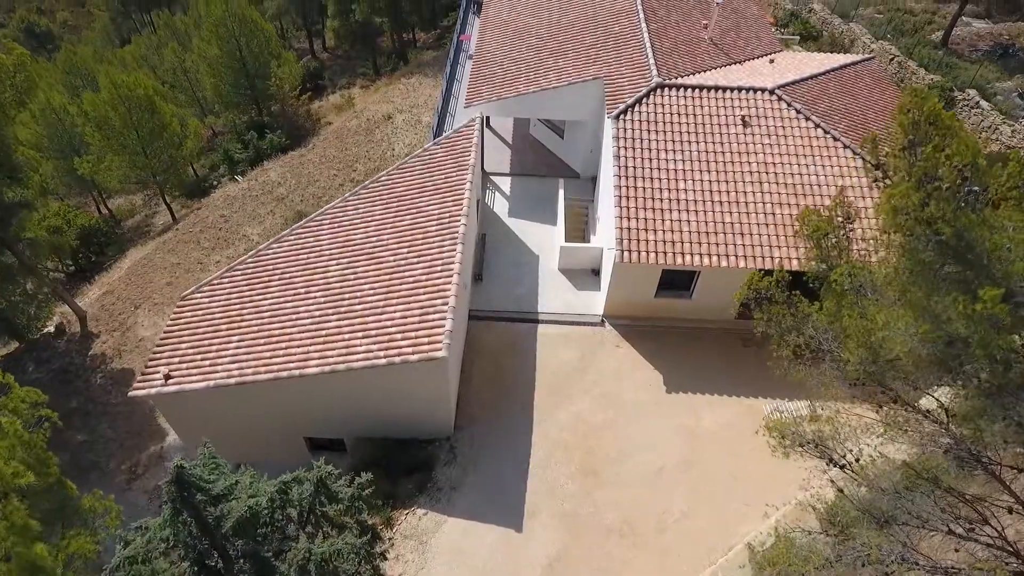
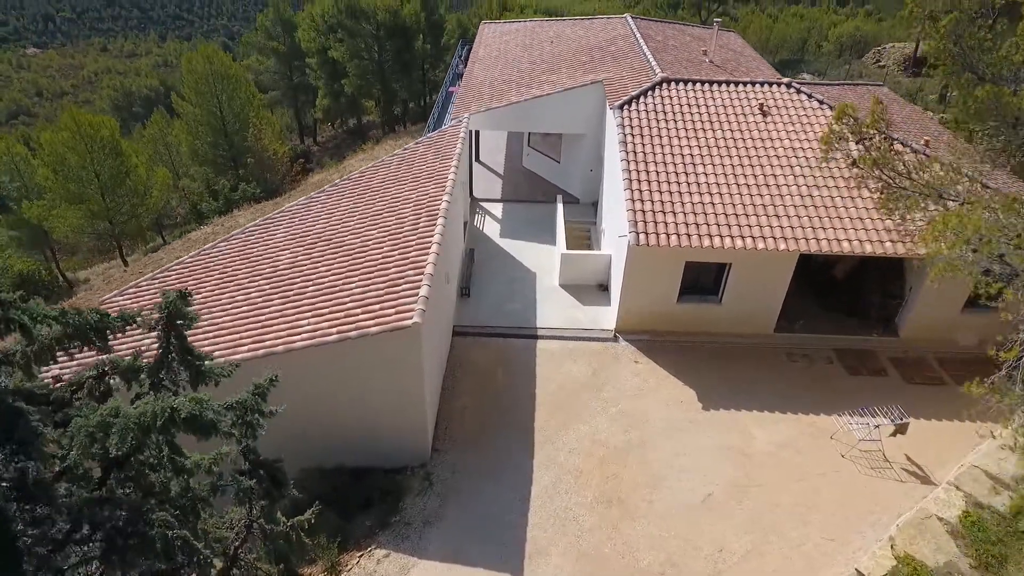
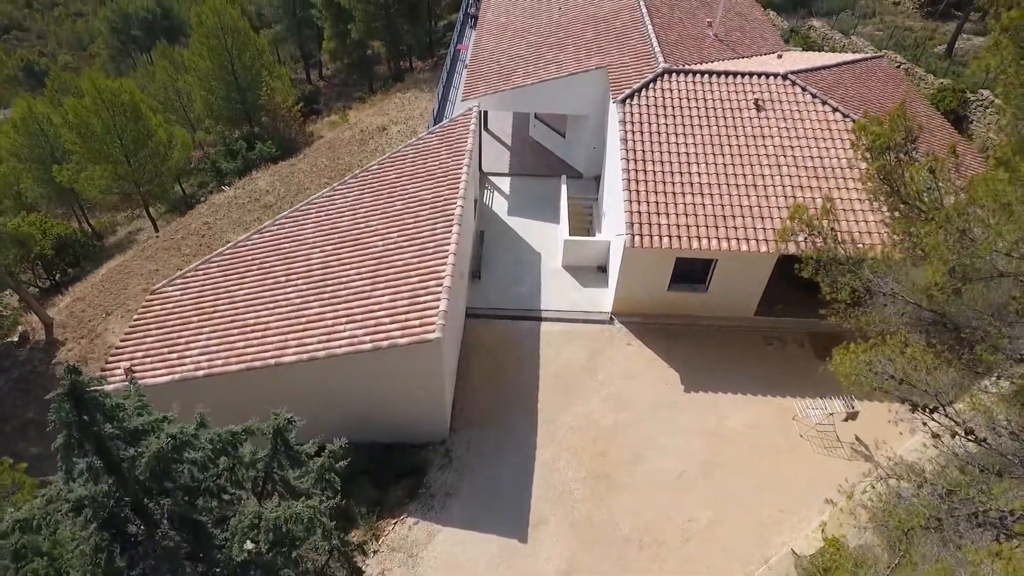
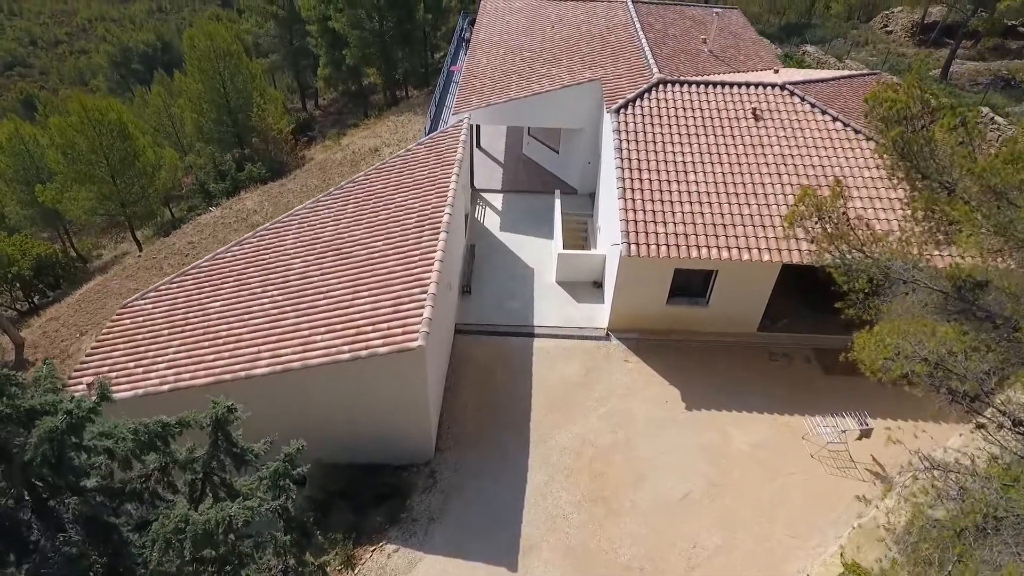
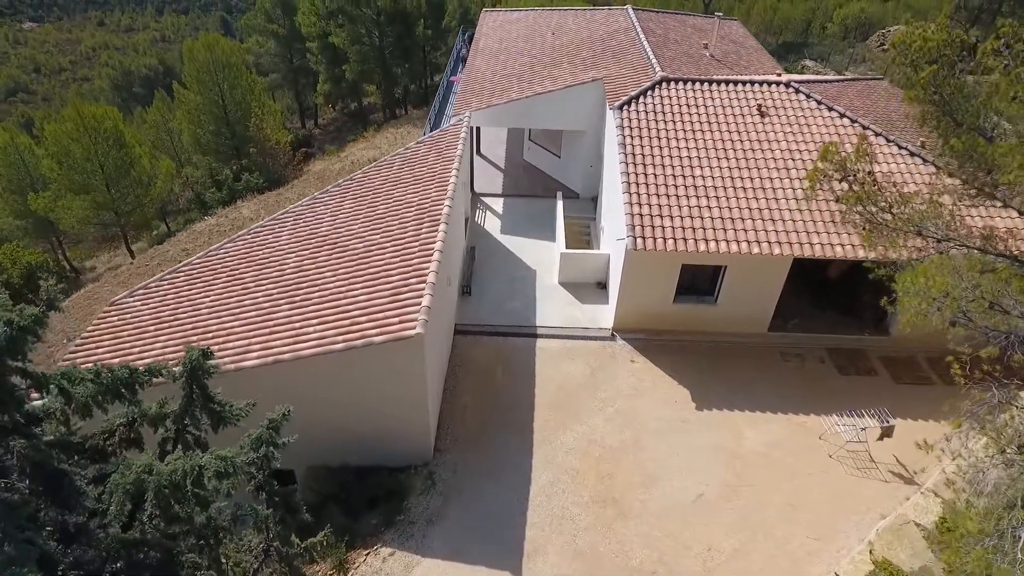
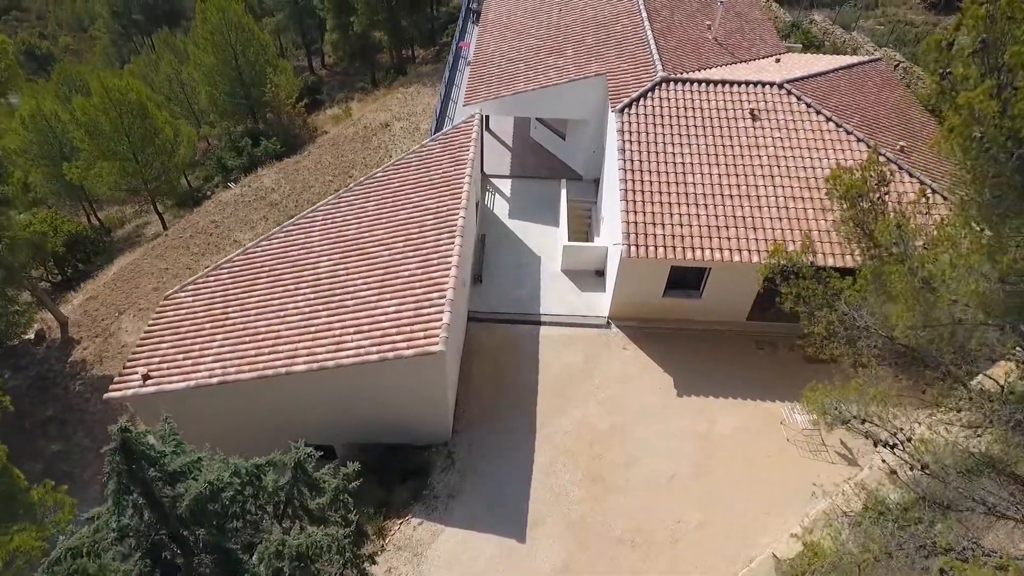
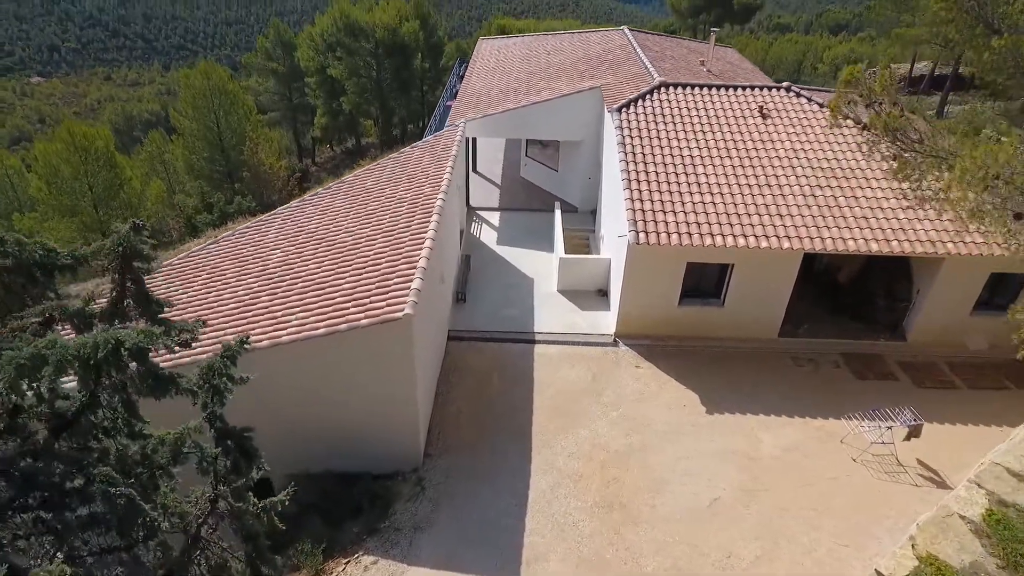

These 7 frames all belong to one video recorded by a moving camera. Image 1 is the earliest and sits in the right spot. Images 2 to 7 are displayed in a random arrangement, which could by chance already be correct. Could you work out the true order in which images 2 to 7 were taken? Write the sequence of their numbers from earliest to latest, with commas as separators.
6, 3, 4, 5, 2, 7
